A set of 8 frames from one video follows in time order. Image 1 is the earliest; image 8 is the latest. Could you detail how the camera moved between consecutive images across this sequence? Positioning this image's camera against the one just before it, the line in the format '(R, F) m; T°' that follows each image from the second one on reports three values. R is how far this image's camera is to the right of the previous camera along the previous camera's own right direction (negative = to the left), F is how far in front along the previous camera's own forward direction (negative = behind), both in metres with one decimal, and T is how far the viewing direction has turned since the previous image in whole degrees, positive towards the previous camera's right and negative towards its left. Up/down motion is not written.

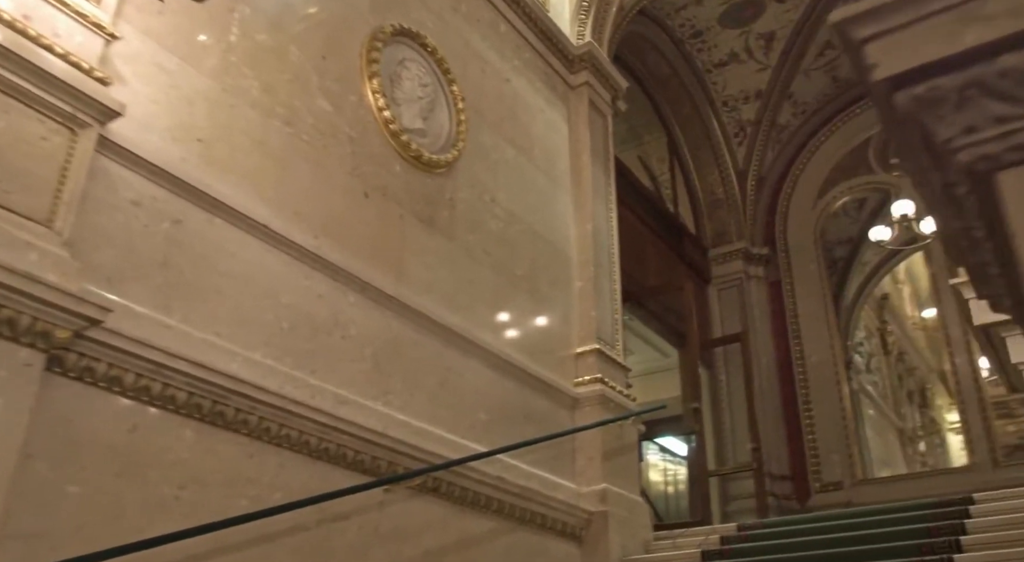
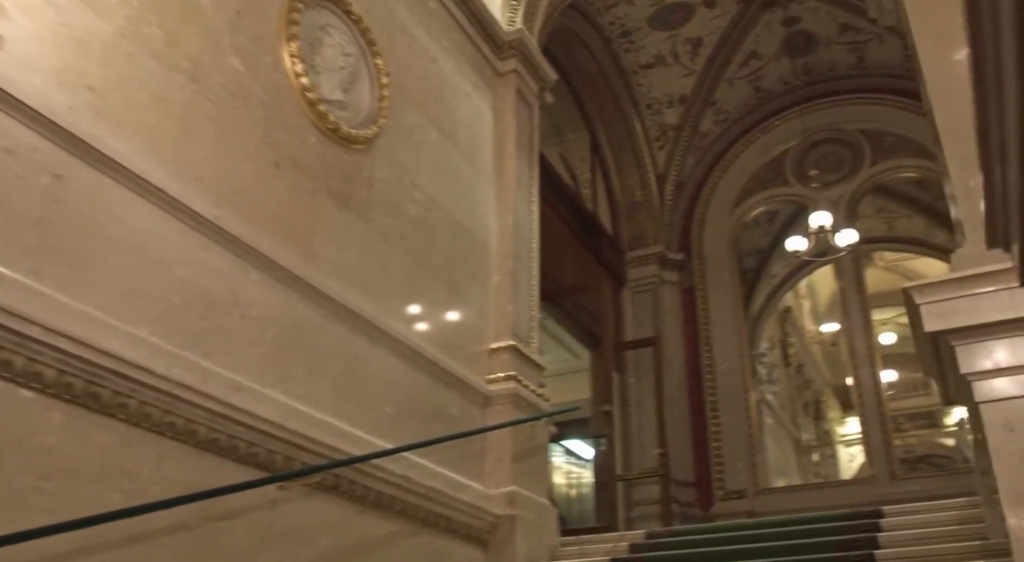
(0.0, +0.2) m; +6°
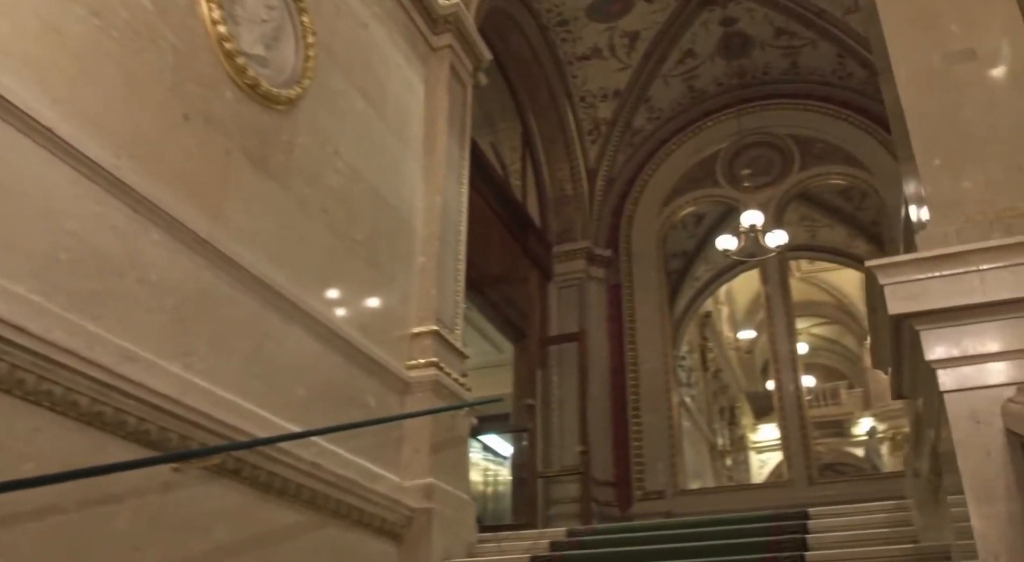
(0.0, +0.2) m; +5°
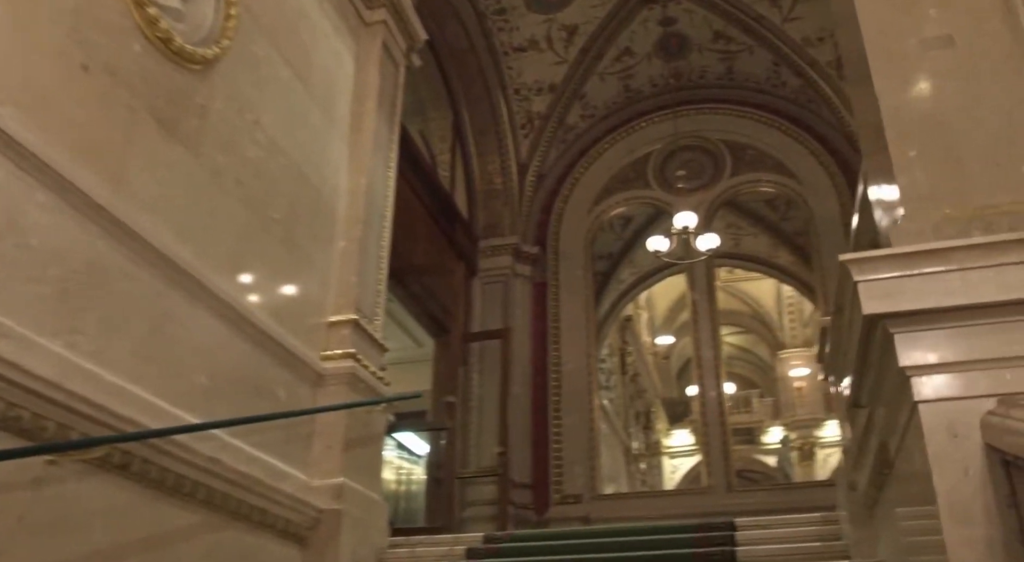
(0.0, +0.2) m; +5°
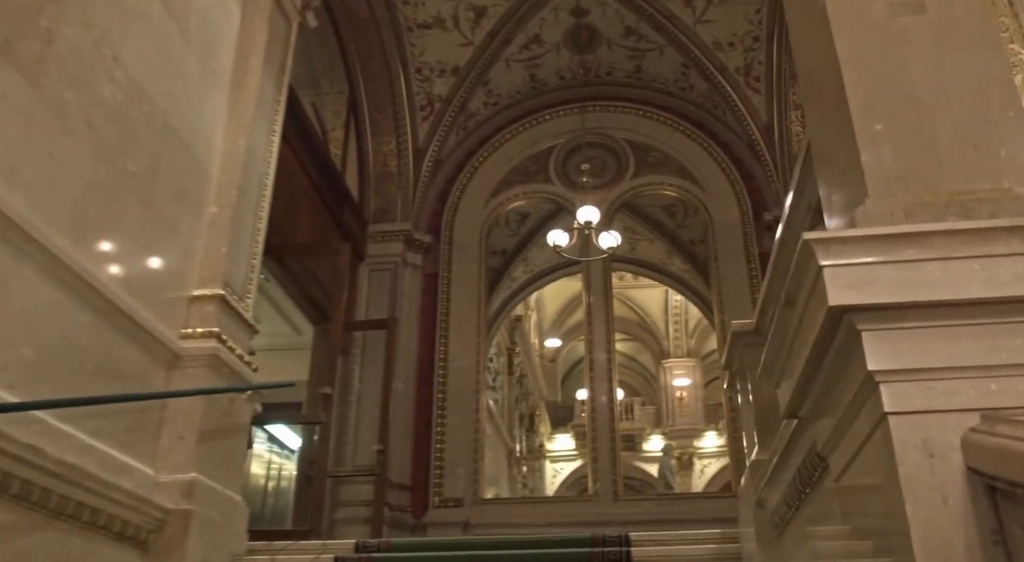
(0.0, +0.3) m; +7°
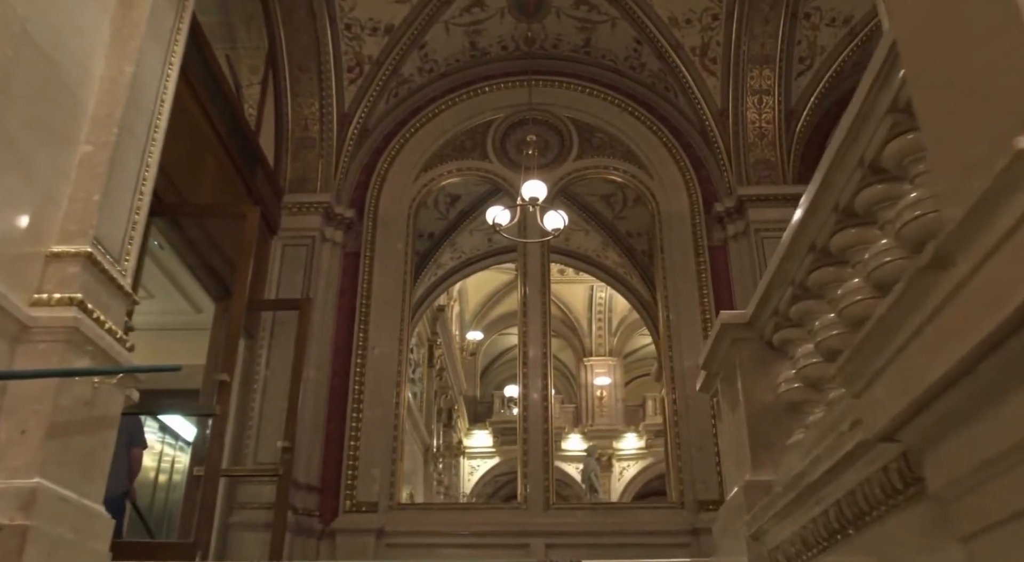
(-0.1, +0.6) m; +5°
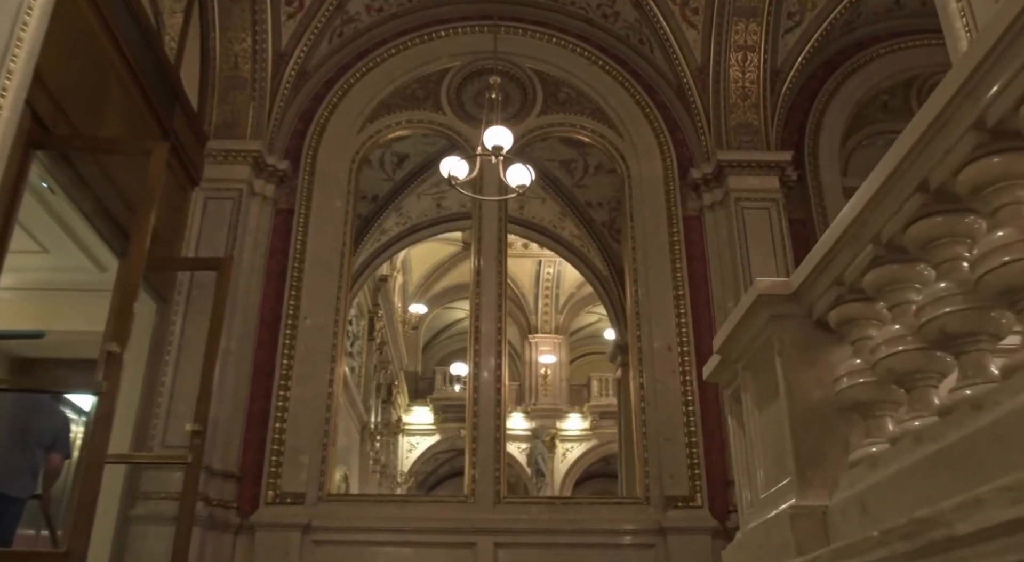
(-0.1, +0.6) m; +4°
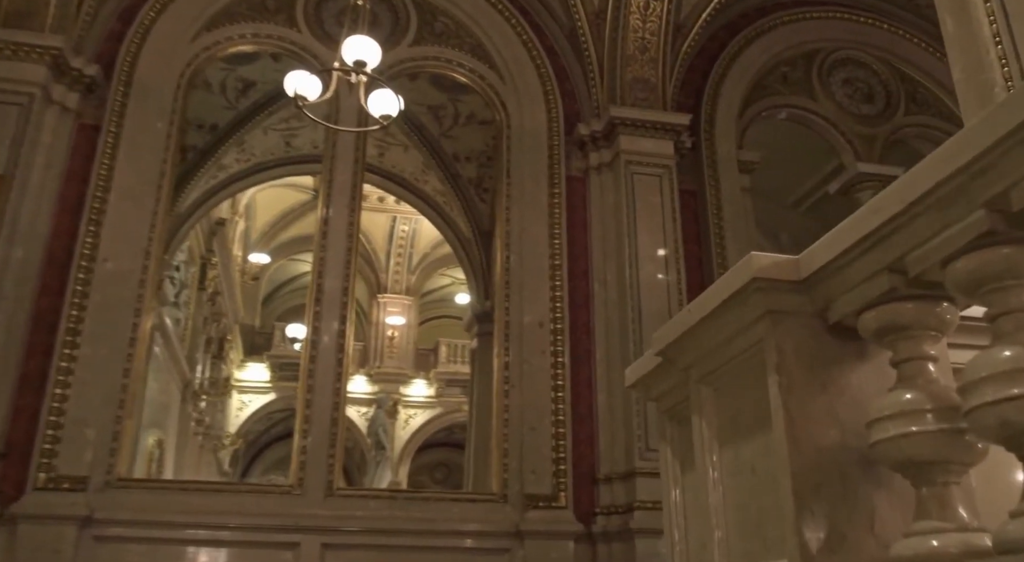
(0.0, +0.7) m; +10°
